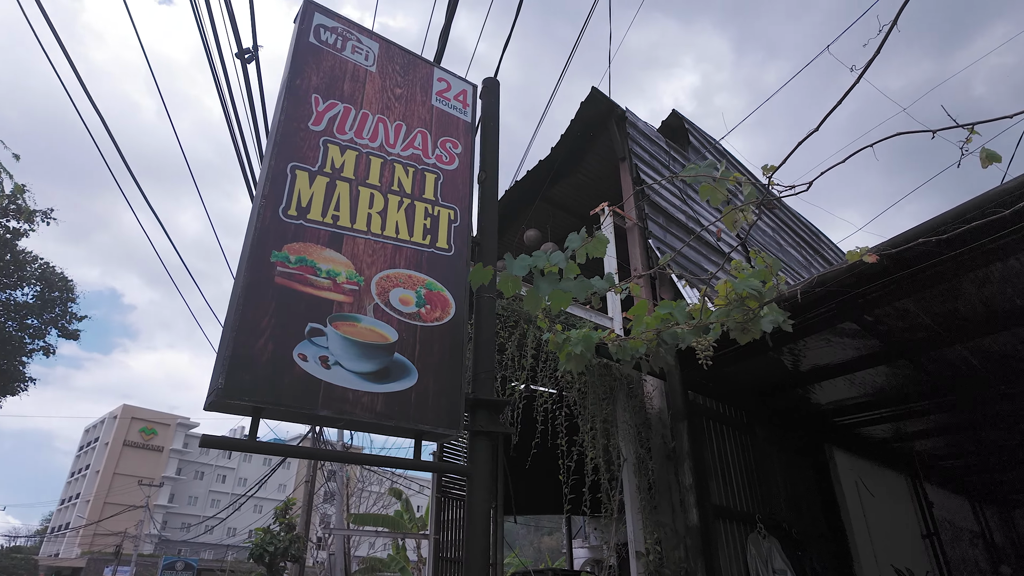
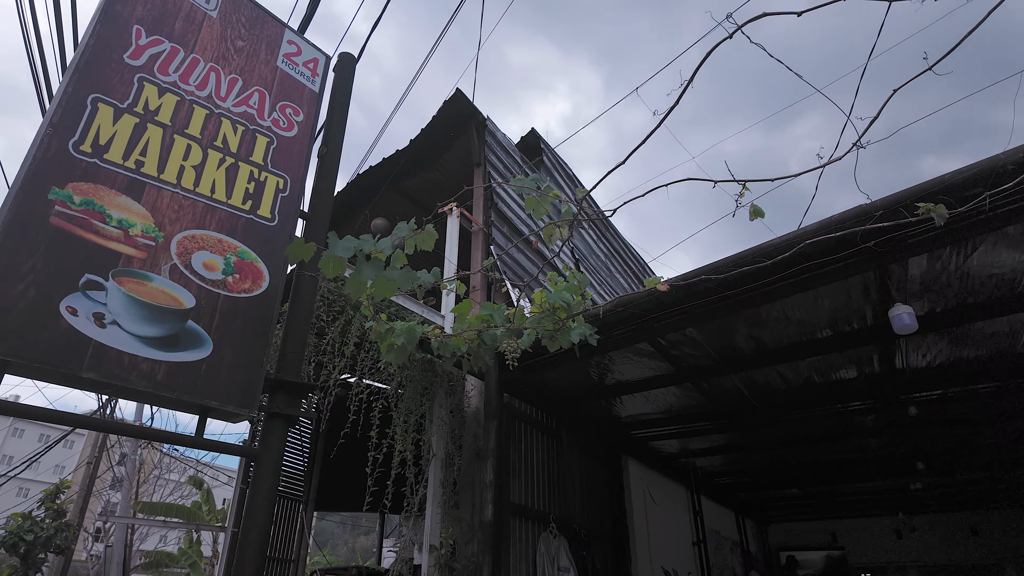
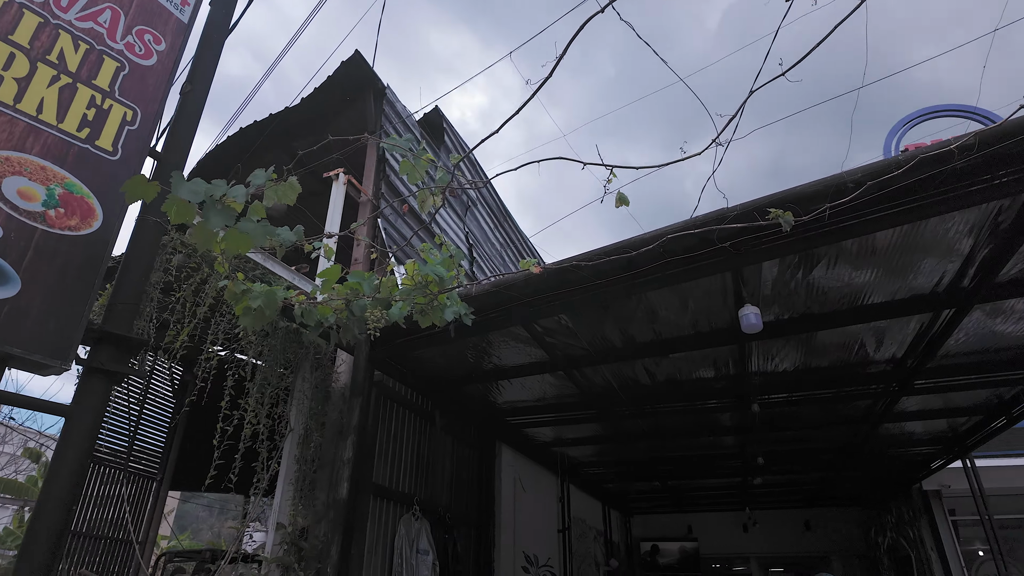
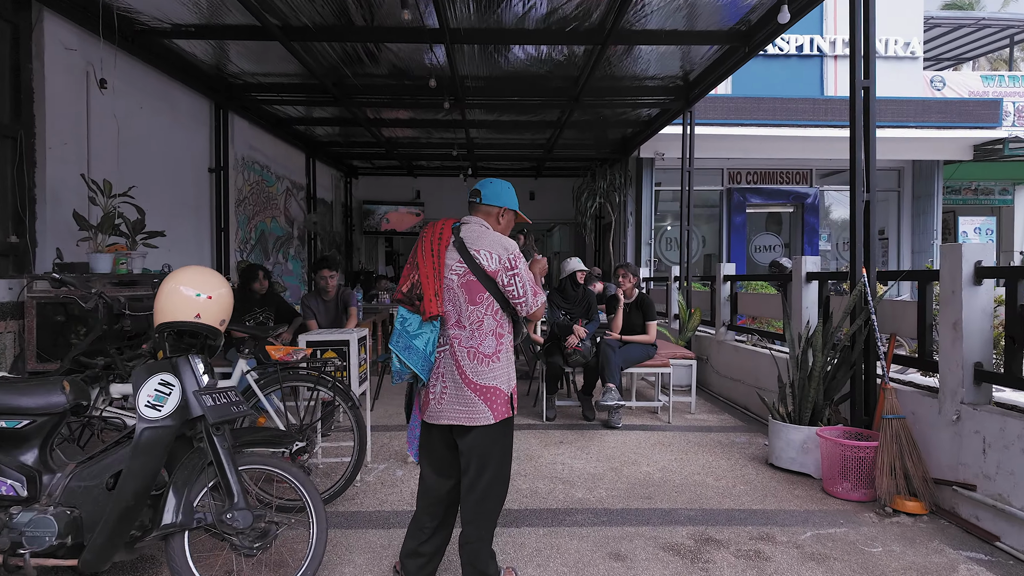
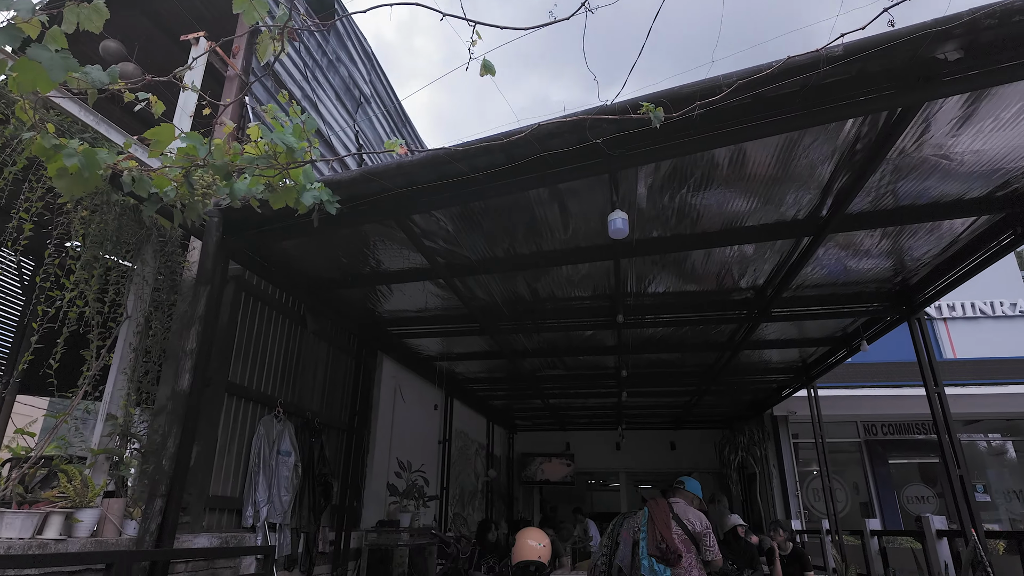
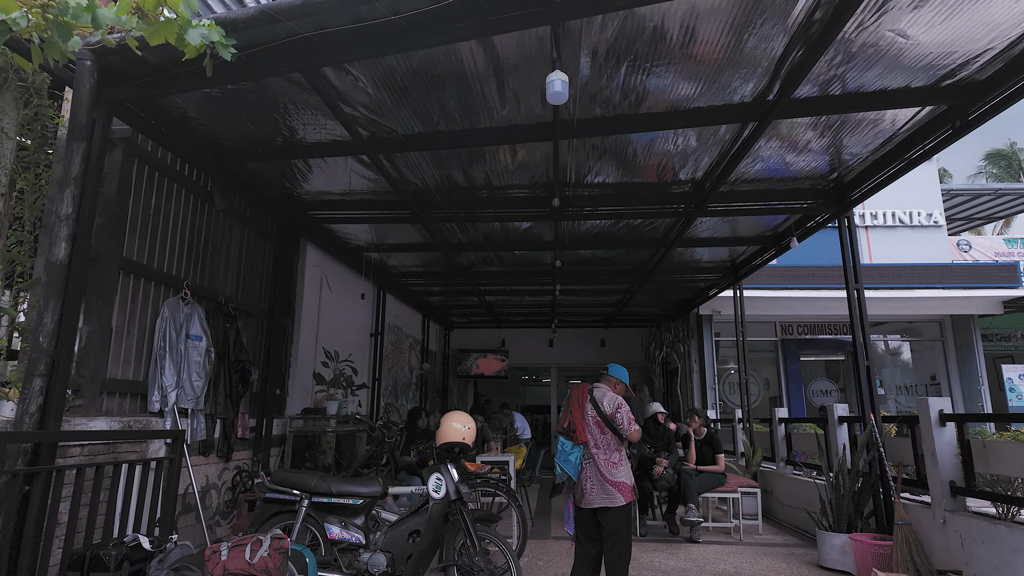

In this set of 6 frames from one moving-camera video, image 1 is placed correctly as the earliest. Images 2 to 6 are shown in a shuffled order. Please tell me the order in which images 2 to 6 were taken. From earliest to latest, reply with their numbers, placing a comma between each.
2, 3, 5, 6, 4
